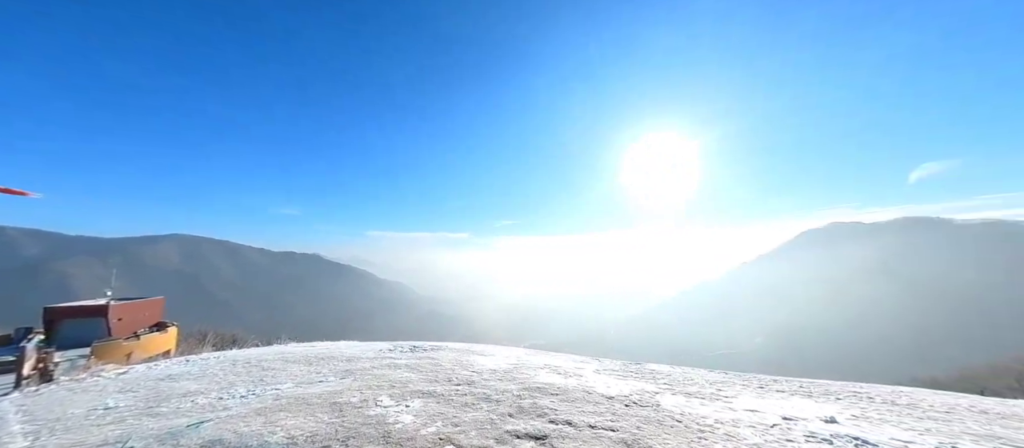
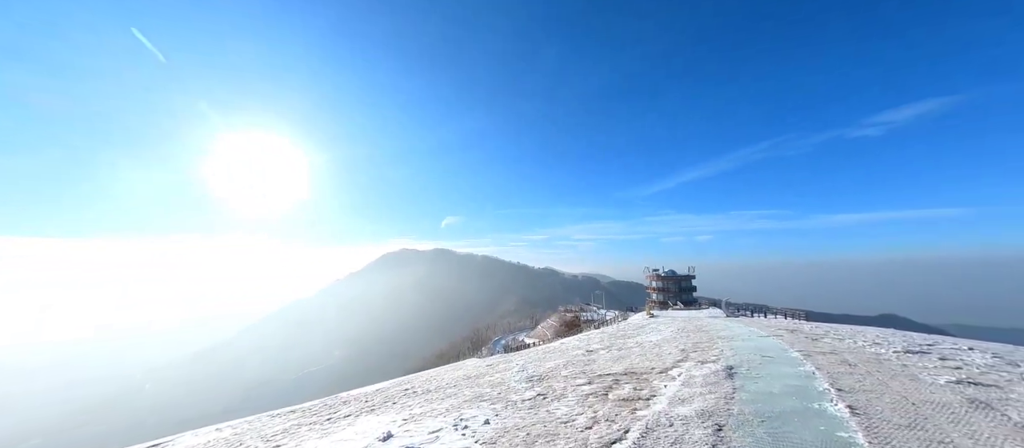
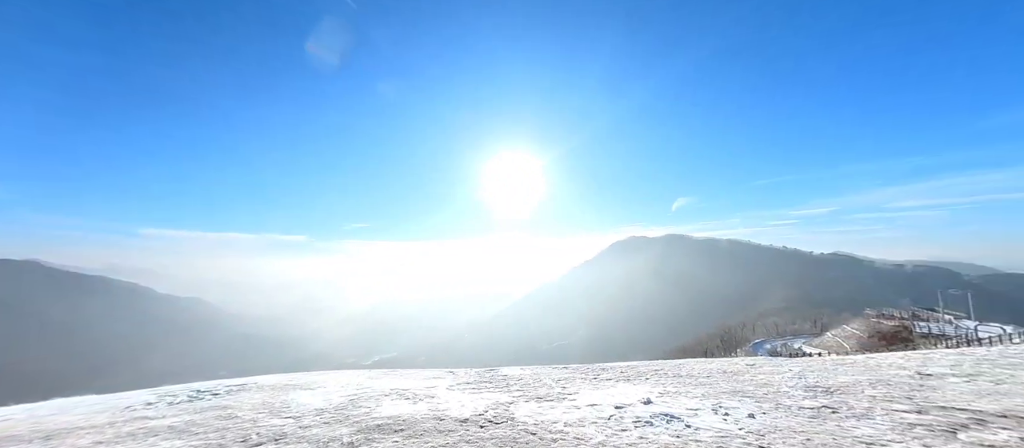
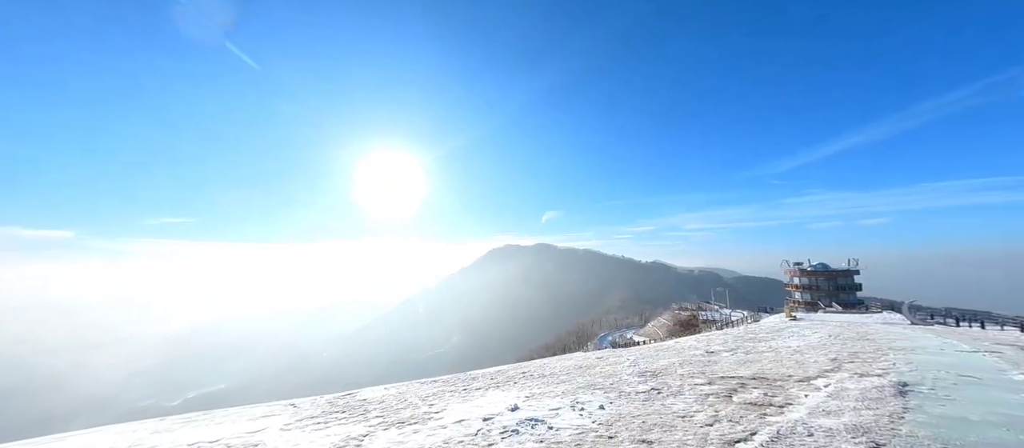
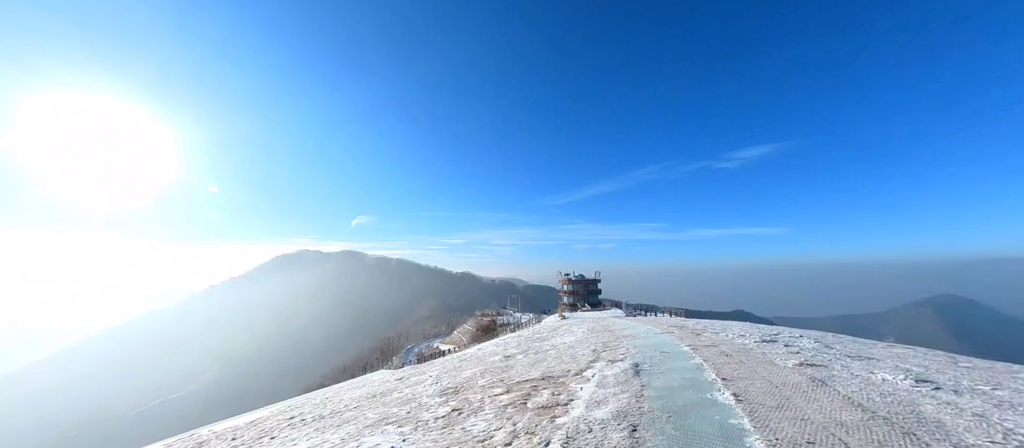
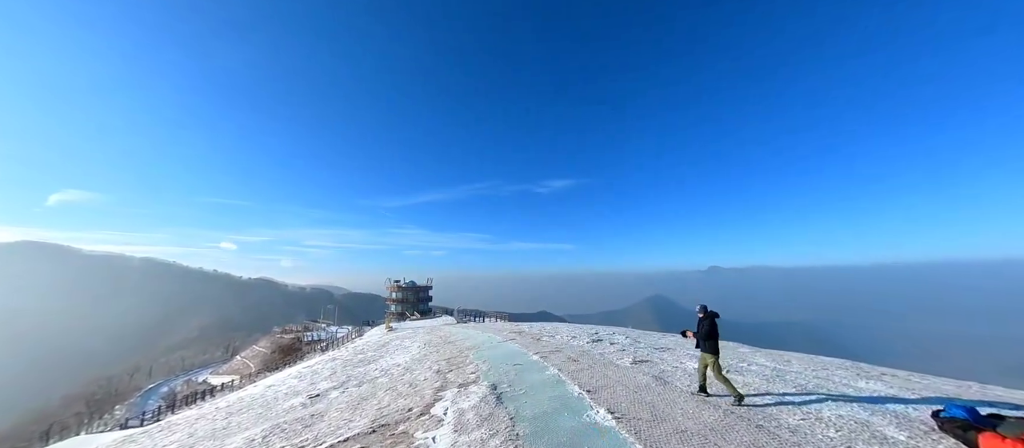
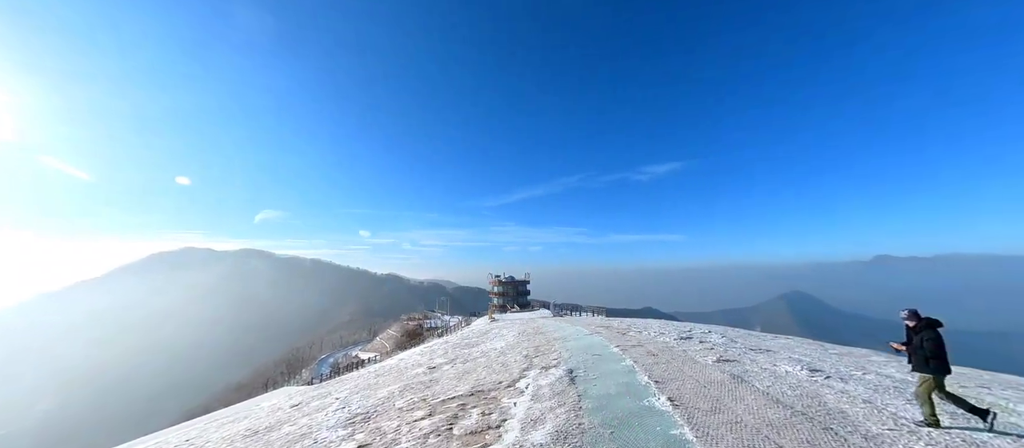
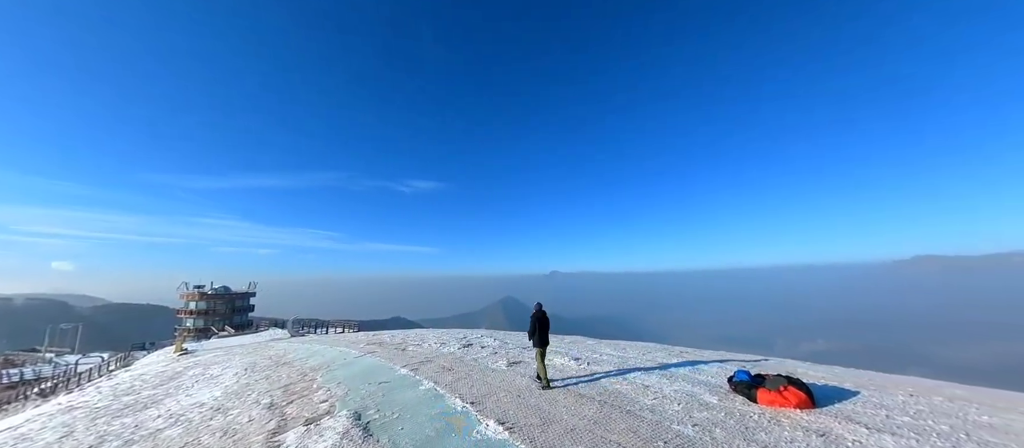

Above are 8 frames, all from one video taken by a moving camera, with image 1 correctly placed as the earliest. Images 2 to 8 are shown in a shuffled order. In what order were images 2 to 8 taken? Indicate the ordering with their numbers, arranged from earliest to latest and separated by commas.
3, 4, 2, 5, 7, 6, 8
